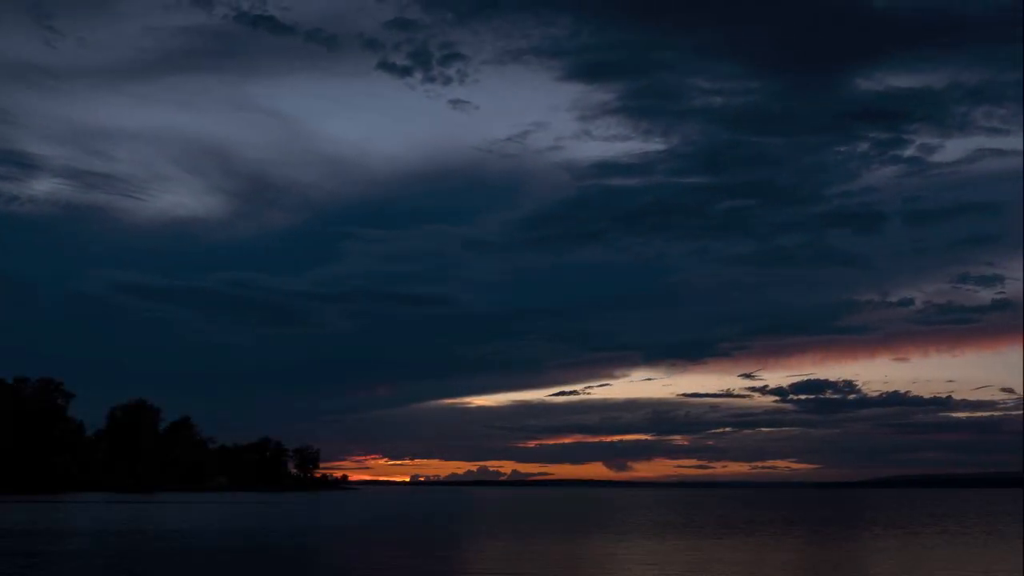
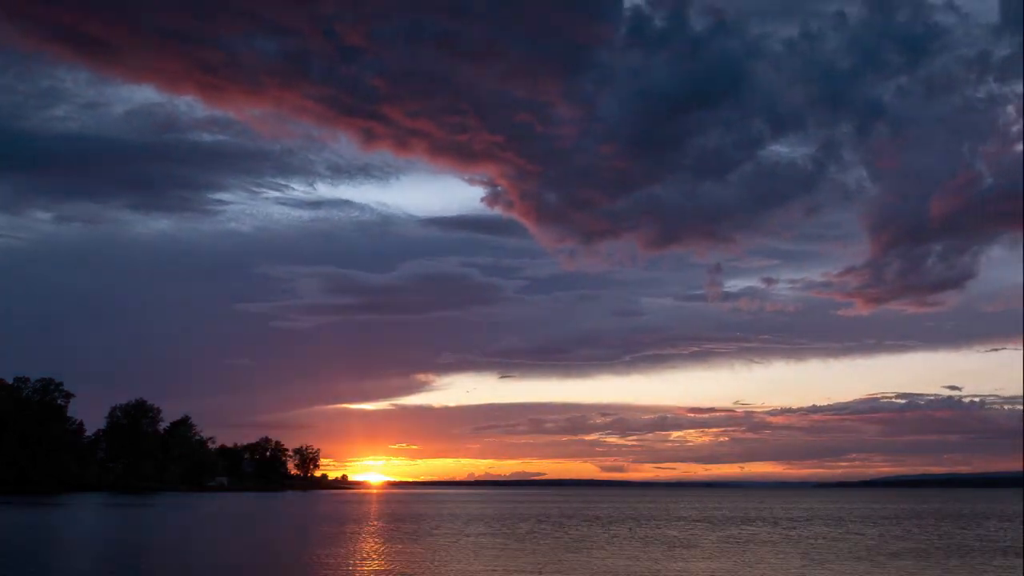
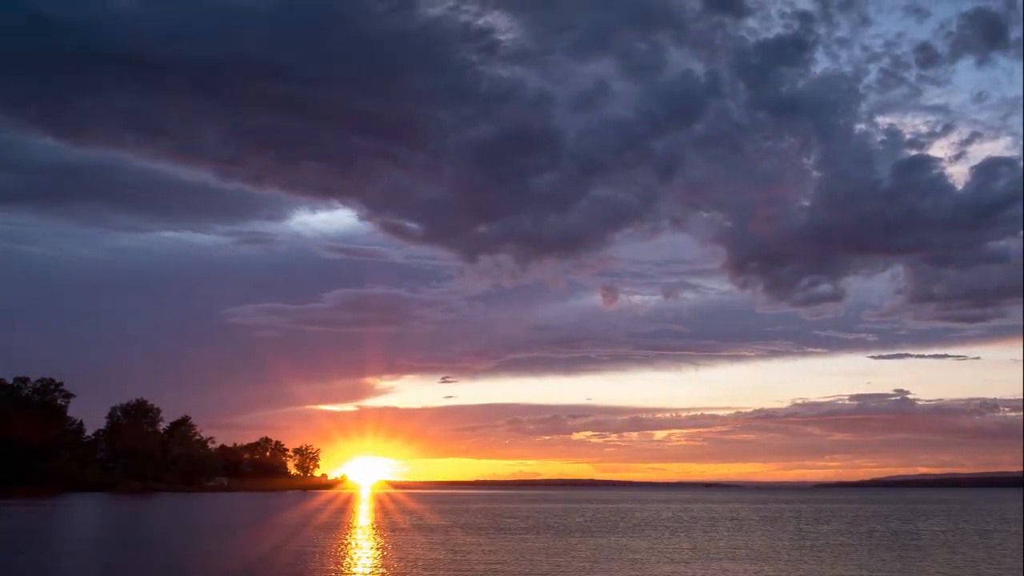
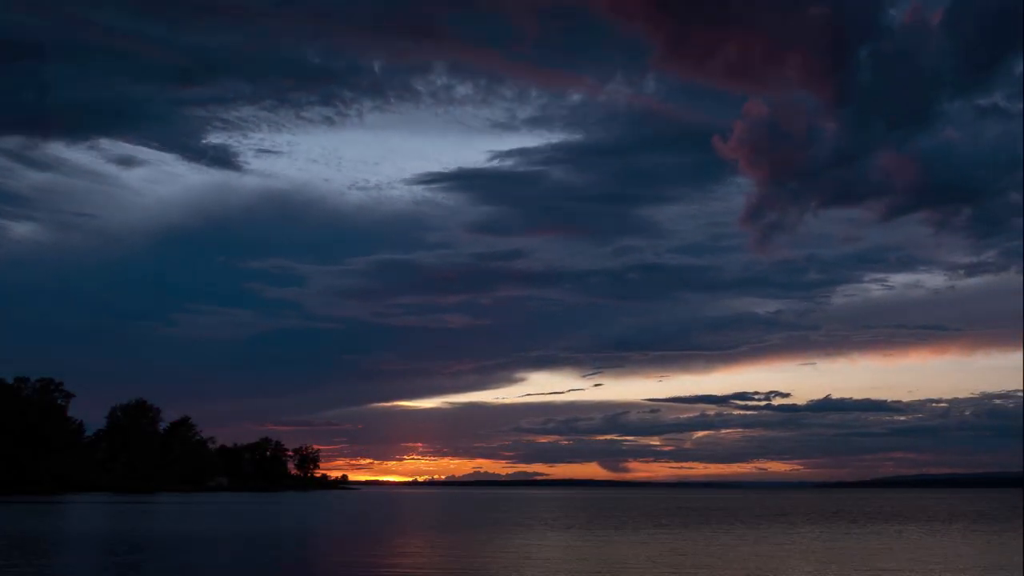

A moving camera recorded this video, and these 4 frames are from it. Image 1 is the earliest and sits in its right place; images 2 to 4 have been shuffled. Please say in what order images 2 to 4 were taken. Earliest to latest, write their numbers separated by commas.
4, 2, 3
